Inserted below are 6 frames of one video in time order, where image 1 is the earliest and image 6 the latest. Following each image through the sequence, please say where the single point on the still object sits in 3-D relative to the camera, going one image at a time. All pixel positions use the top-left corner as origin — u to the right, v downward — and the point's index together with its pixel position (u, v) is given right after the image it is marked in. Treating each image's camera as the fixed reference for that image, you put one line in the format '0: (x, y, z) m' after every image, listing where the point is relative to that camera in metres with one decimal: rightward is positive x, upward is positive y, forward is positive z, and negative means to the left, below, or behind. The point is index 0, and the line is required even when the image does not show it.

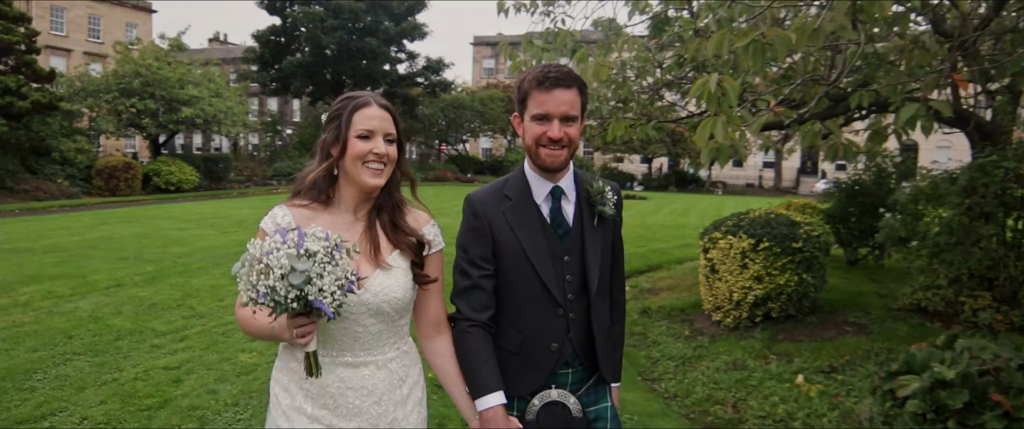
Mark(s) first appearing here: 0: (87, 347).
0: (-3.0, -0.9, +5.5) m
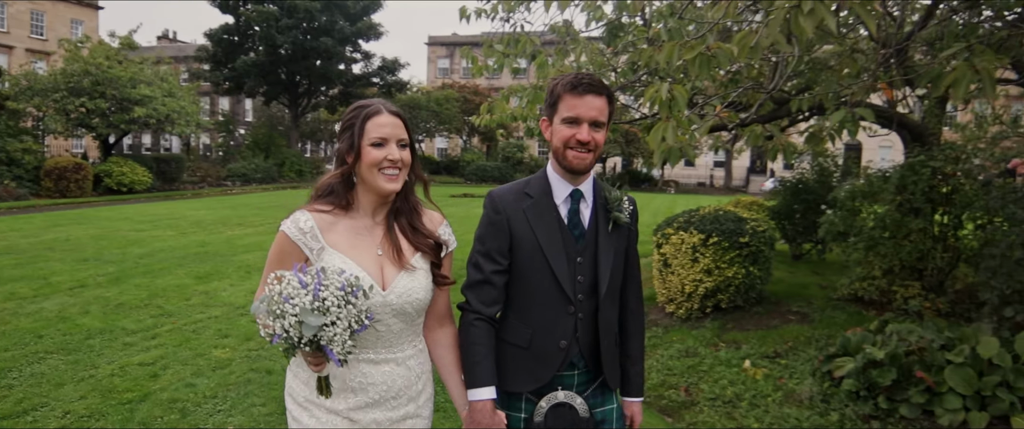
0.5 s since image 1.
0: (-3.3, -0.9, +5.6) m
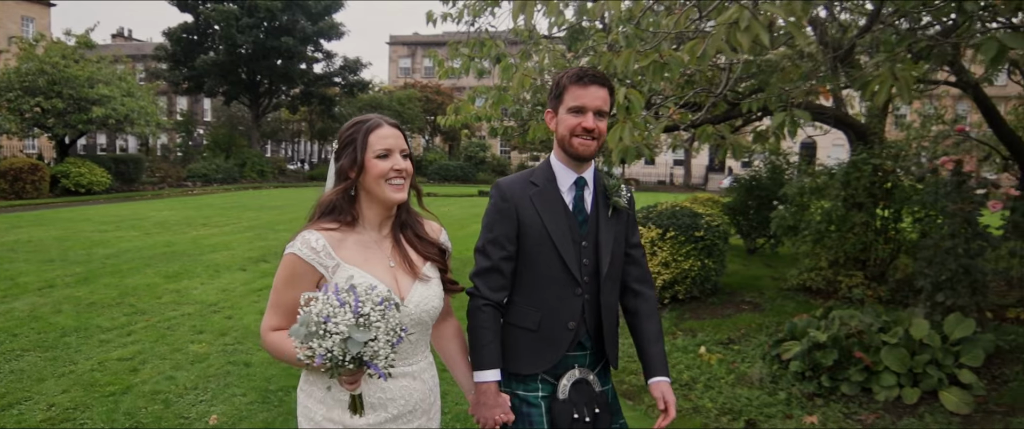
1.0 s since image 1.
0: (-3.5, -0.9, +5.7) m
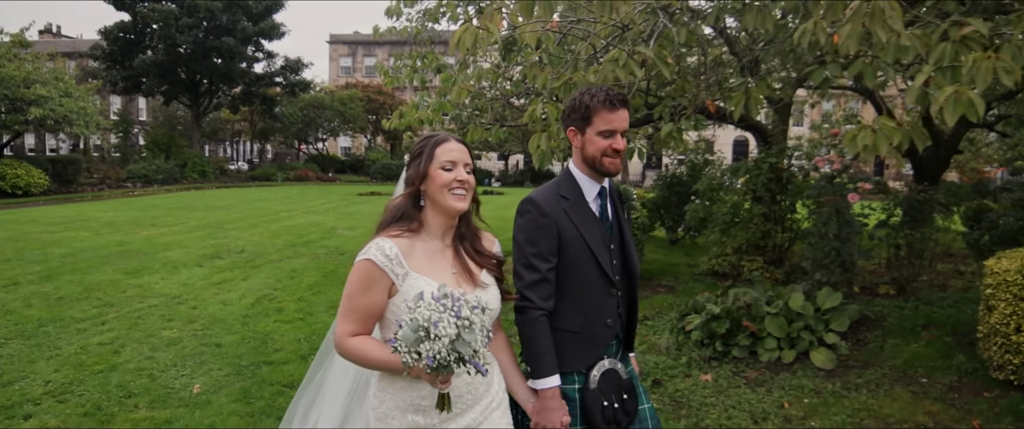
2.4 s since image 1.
0: (-4.0, -0.9, +6.1) m
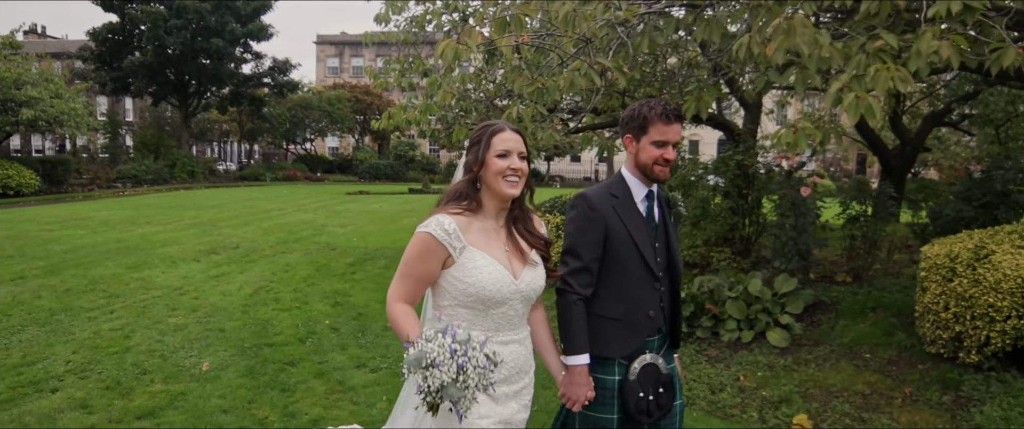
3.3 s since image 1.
0: (-4.1, -0.9, +6.6) m
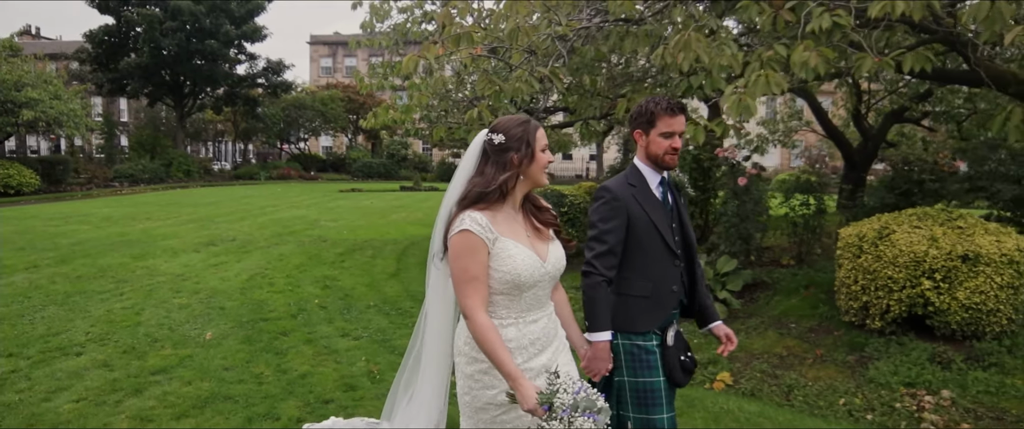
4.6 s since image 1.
0: (-4.4, -0.8, +7.3) m
